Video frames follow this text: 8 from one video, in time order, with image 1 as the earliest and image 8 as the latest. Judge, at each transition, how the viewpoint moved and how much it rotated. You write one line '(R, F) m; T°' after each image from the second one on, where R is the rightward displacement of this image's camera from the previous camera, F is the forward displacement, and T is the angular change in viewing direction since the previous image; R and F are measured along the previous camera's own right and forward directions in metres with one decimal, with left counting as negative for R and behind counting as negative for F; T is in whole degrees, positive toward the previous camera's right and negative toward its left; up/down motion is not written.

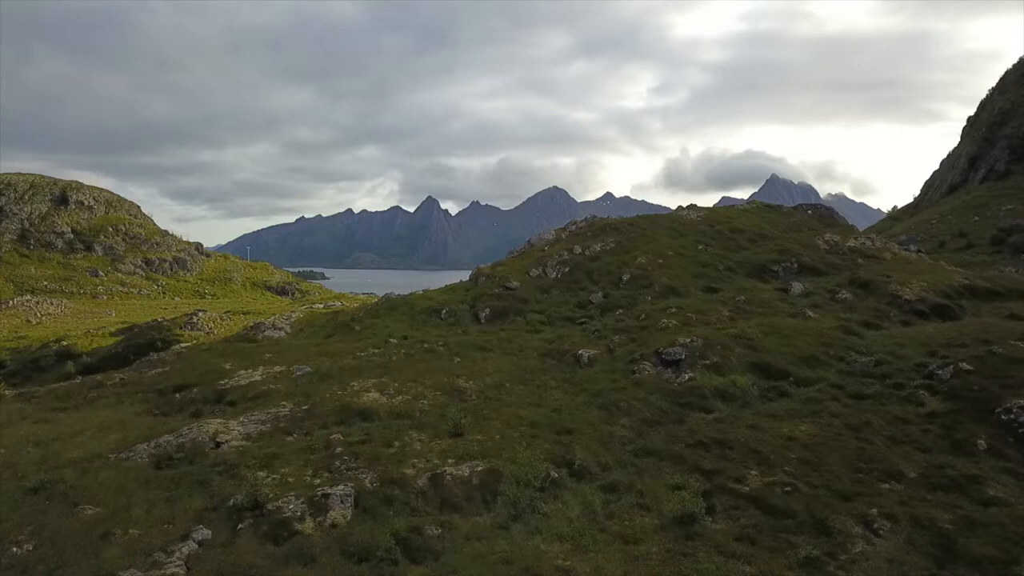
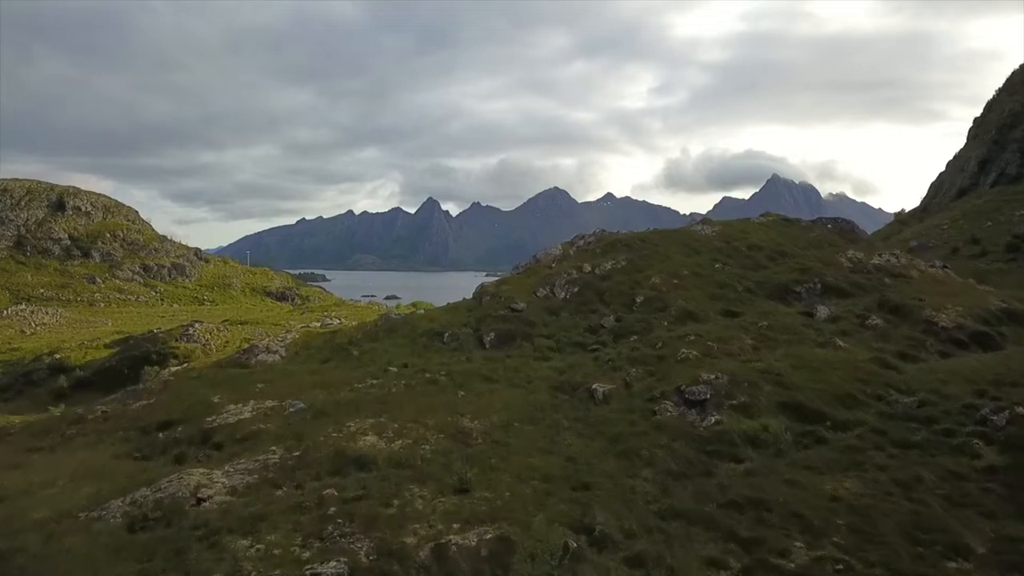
(-0.3, +2.3) m; 0°
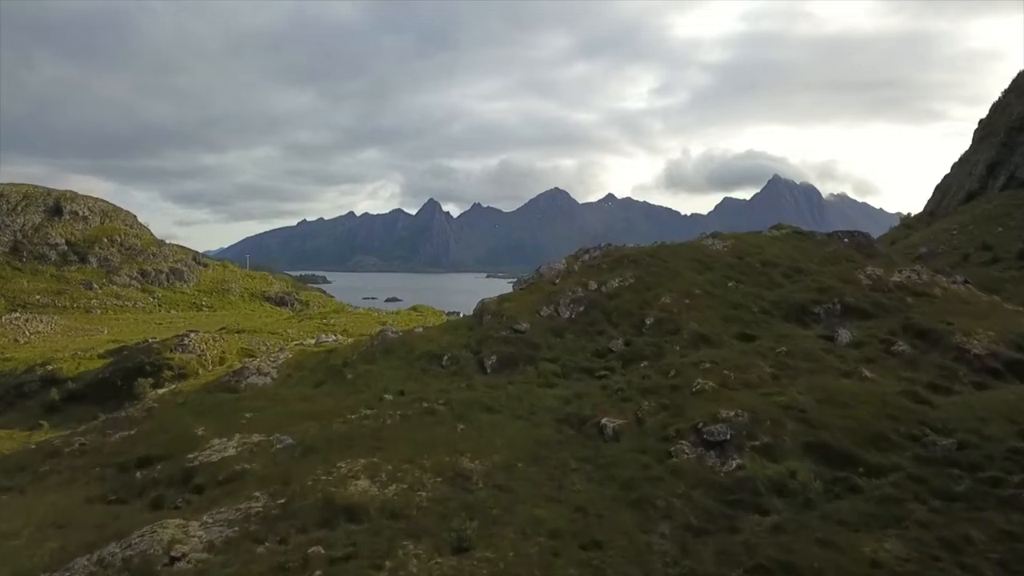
(-0.1, +2.0) m; 0°
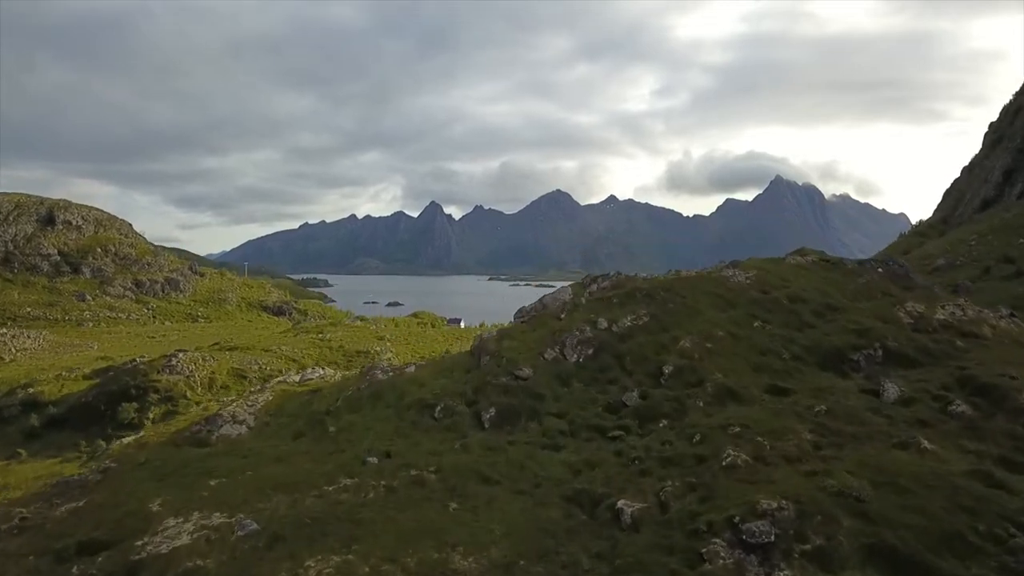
(+0.1, +4.0) m; 0°
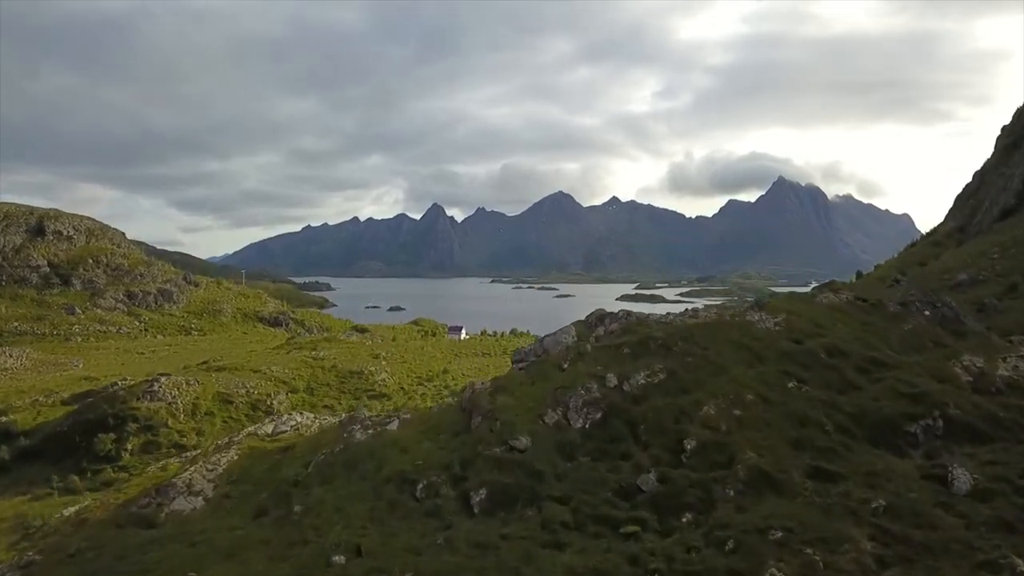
(+0.4, +4.9) m; 0°
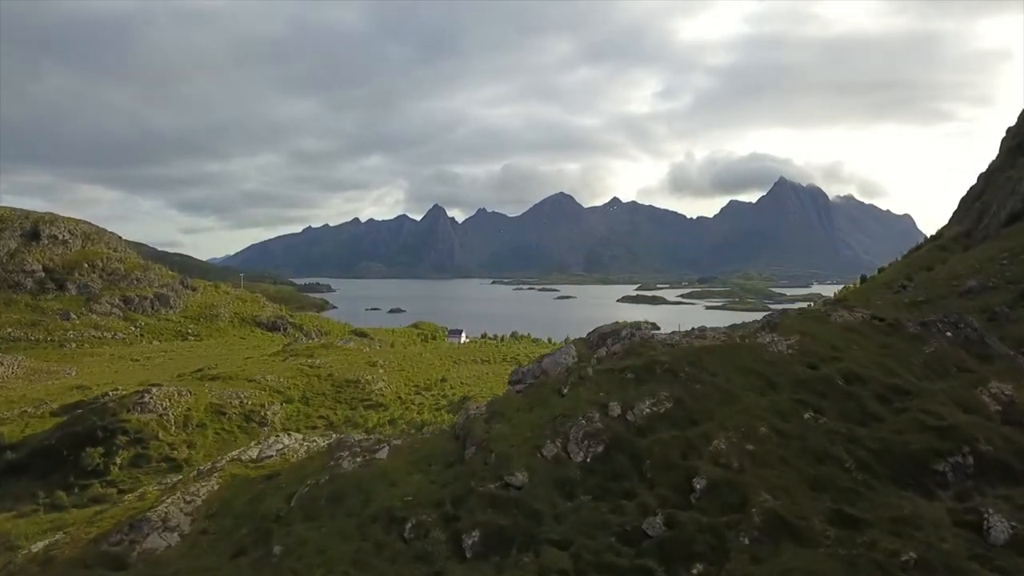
(+0.2, +2.1) m; 0°
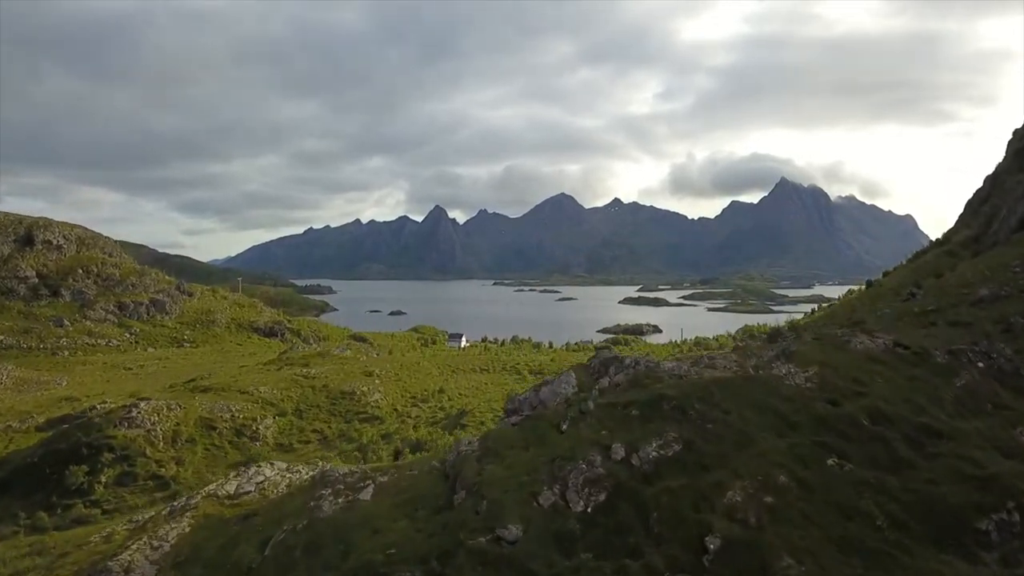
(+0.3, +2.6) m; 0°
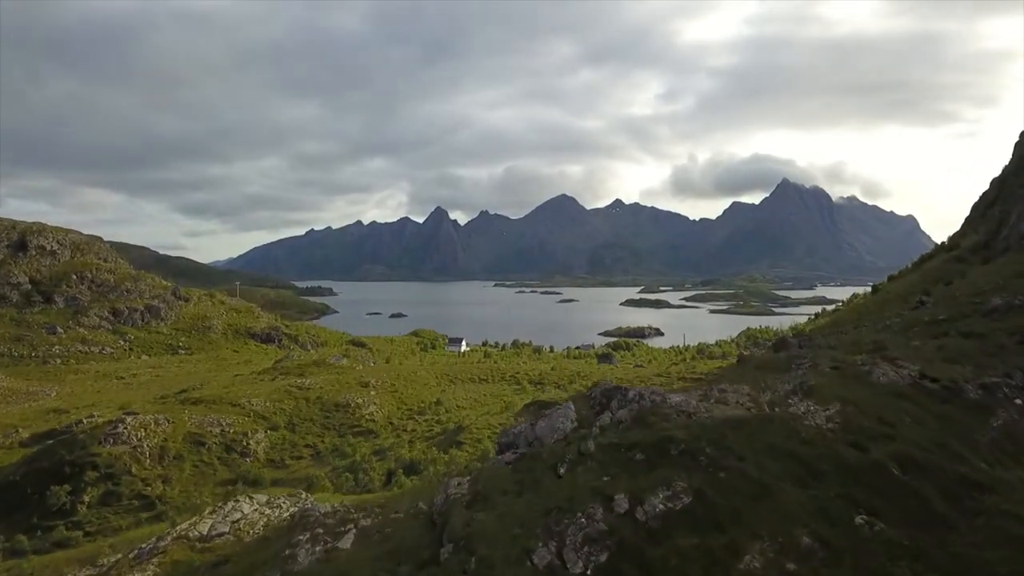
(+0.4, +2.7) m; 0°
